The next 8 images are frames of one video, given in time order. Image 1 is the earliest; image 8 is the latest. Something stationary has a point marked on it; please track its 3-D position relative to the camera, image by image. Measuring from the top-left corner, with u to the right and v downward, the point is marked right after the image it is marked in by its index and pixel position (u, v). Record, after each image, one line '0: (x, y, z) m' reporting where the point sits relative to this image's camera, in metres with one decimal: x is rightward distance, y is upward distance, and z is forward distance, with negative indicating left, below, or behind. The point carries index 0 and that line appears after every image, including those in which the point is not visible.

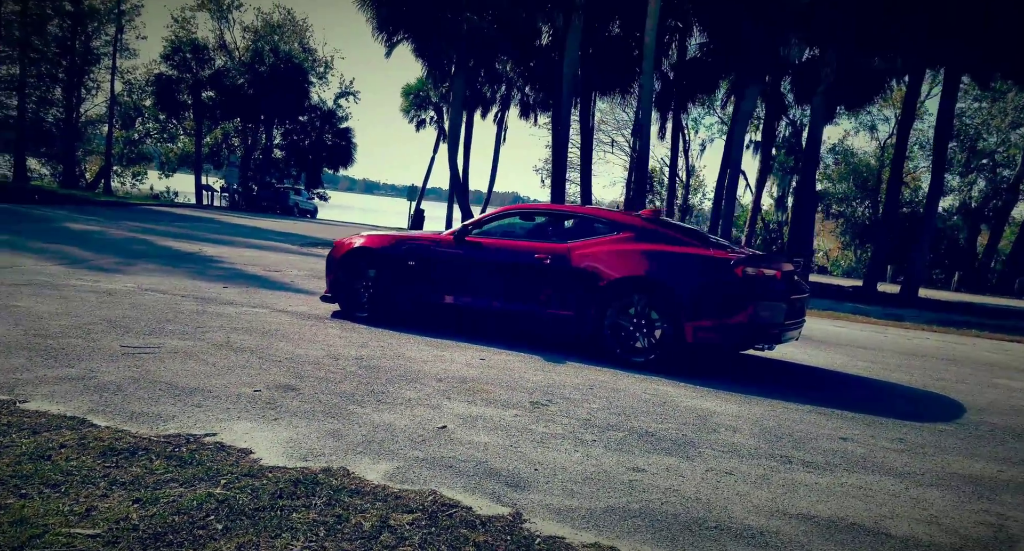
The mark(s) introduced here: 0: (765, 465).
0: (+1.2, -0.9, +3.7) m
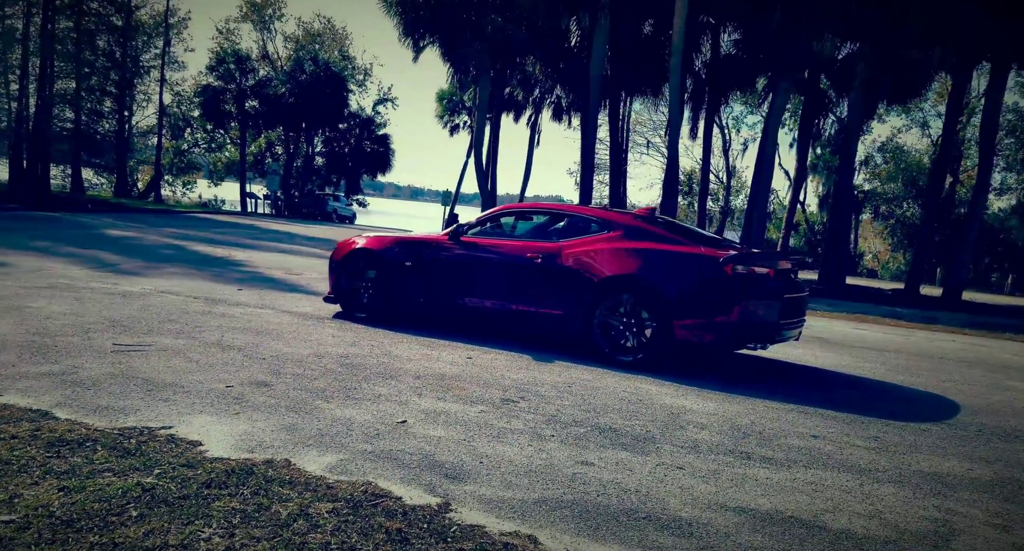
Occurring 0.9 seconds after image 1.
0: (+1.0, -0.9, +3.6) m
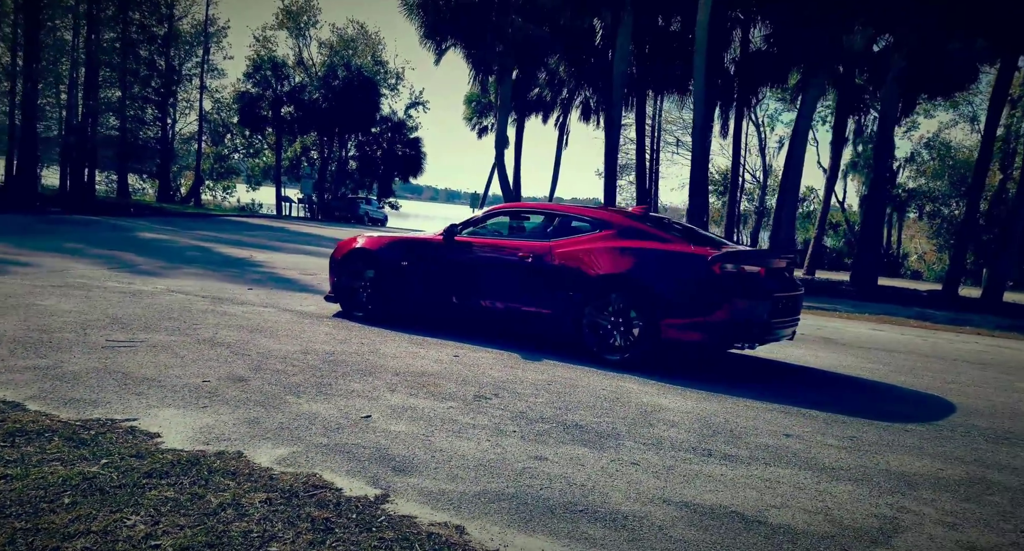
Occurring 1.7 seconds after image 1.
0: (+0.8, -0.8, +3.6) m
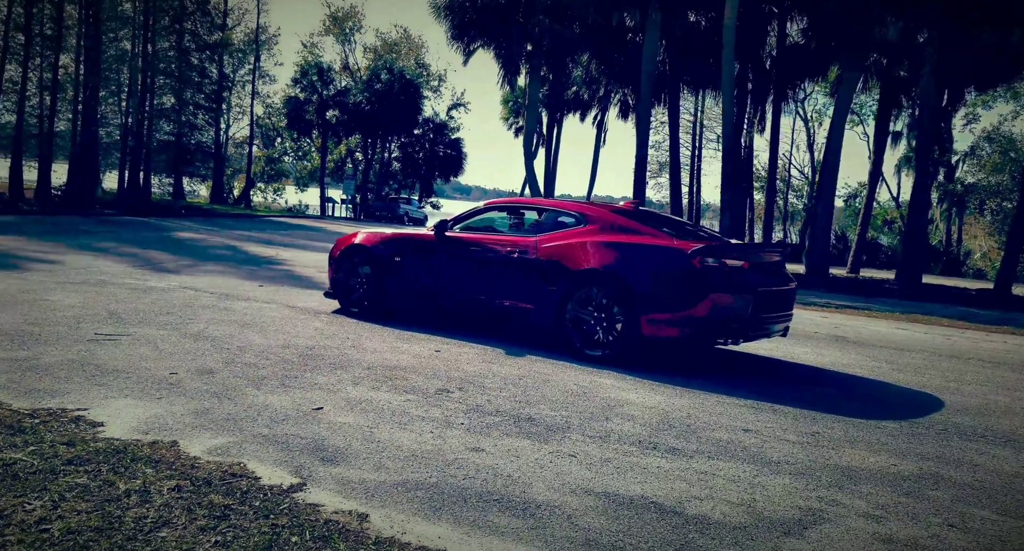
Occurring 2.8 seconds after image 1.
0: (+0.5, -0.8, +3.6) m
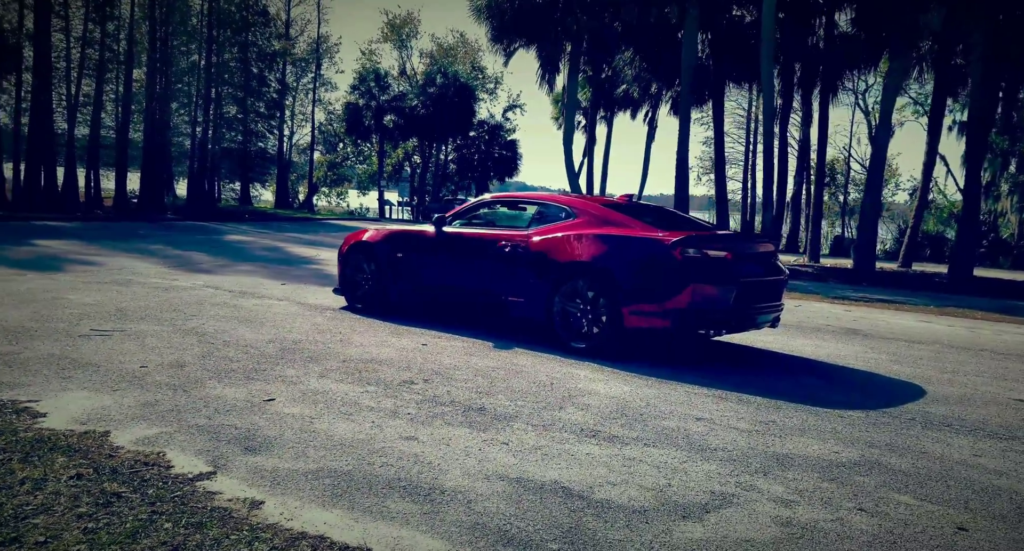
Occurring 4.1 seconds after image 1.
0: (+0.2, -0.8, +3.6) m
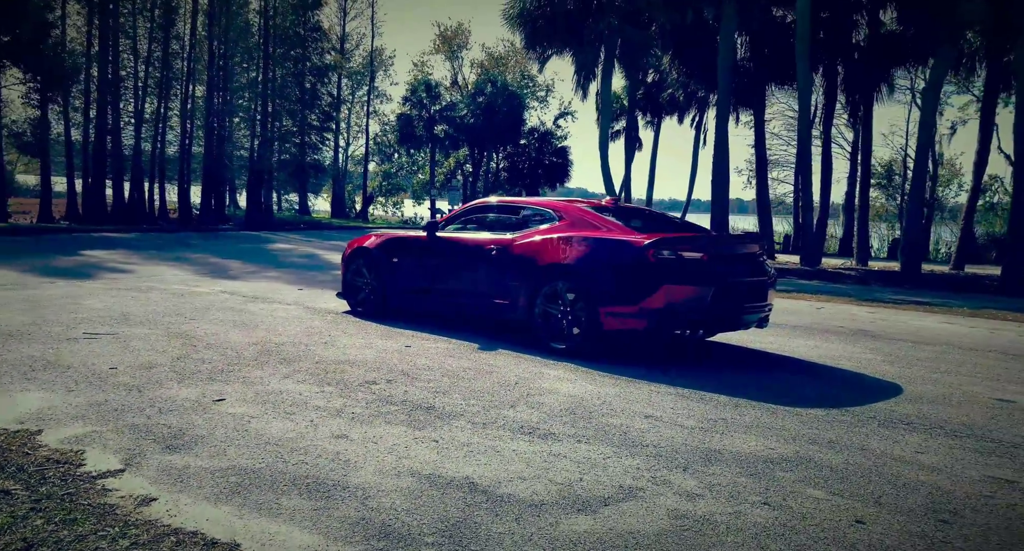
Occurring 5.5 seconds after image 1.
0: (-0.1, -0.7, +3.6) m
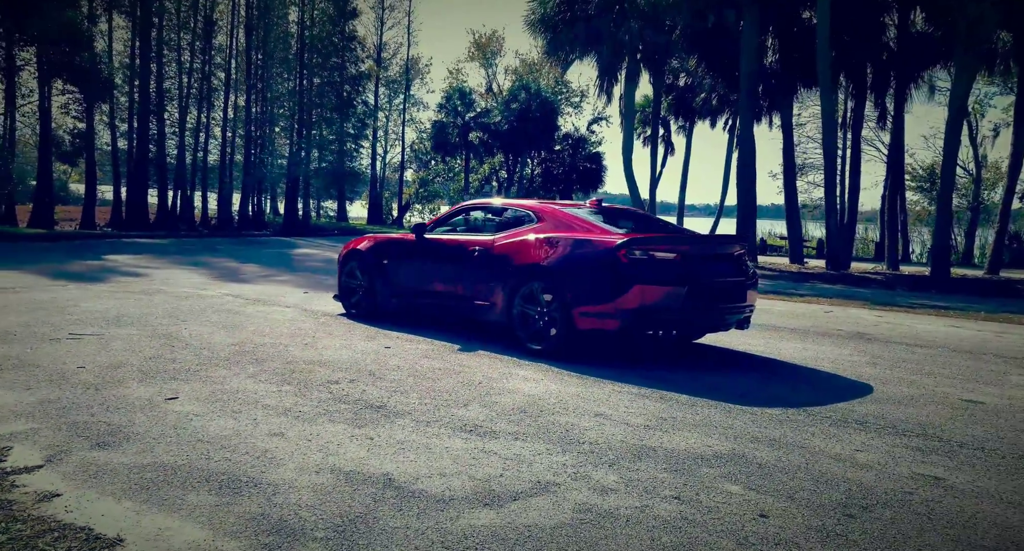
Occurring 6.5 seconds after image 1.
0: (-0.4, -0.7, +3.6) m
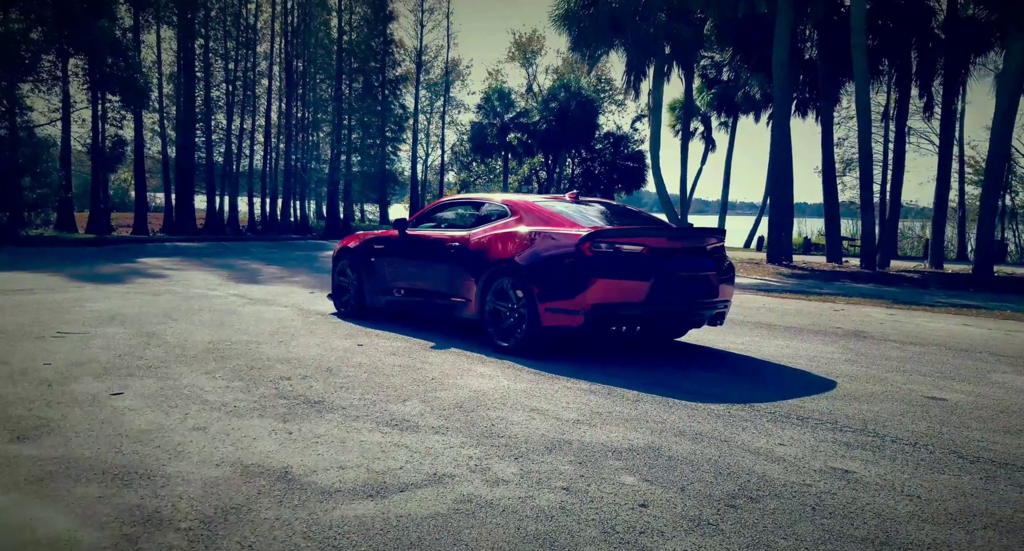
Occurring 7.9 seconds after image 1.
0: (-0.7, -0.7, +3.6) m
